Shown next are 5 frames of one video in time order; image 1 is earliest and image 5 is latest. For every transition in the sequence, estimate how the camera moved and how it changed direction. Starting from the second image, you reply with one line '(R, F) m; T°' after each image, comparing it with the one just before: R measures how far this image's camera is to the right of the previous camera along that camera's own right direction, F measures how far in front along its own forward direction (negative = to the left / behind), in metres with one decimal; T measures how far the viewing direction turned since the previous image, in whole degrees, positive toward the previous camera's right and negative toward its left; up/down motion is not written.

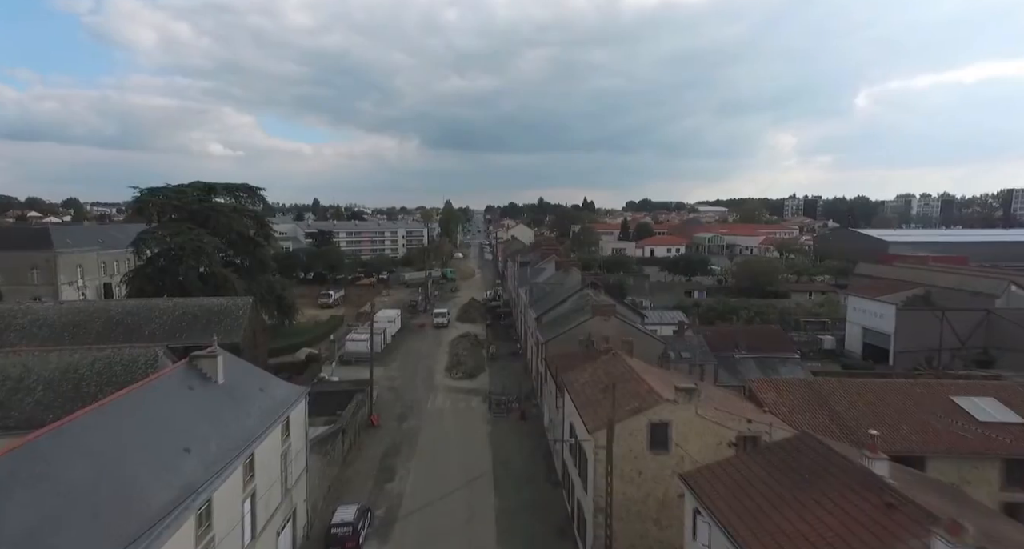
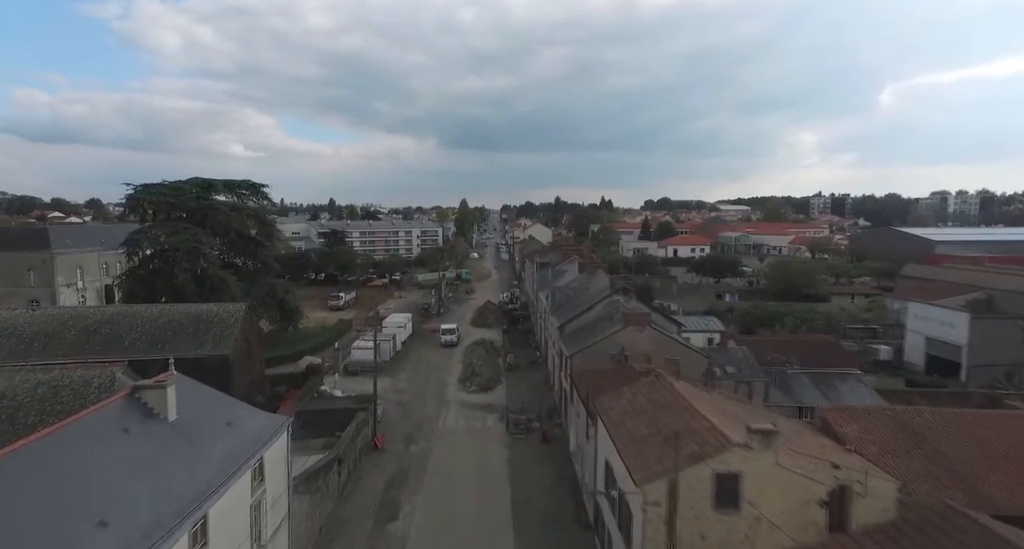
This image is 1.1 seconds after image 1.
(-0.2, +2.4) m; -2°
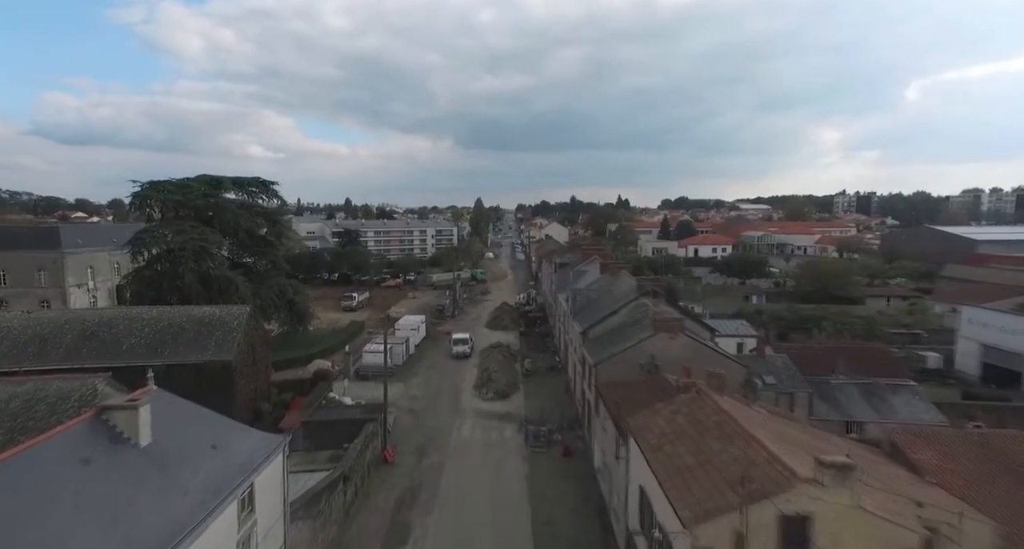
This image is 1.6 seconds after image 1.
(-0.2, +1.3) m; -2°
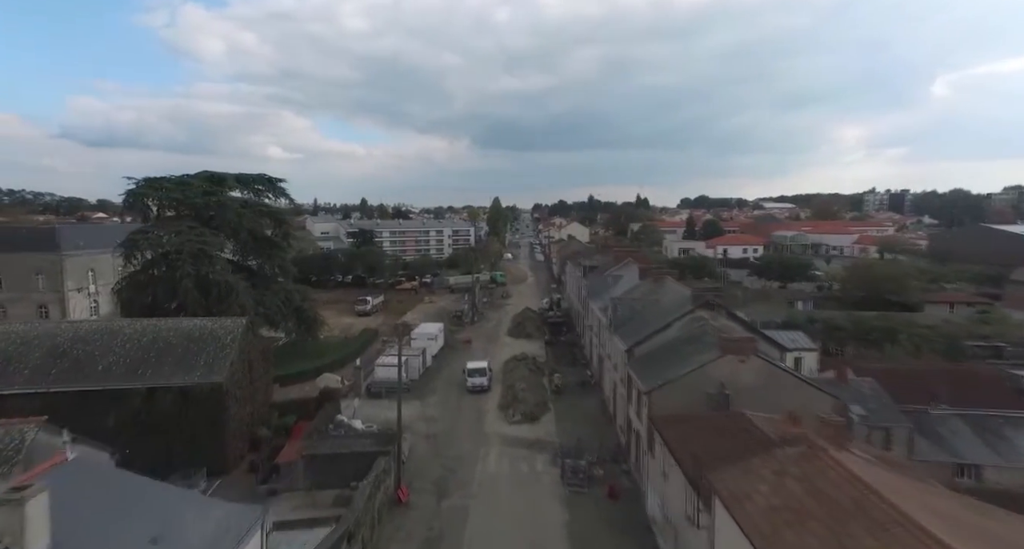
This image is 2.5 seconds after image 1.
(-0.6, +2.6) m; -2°
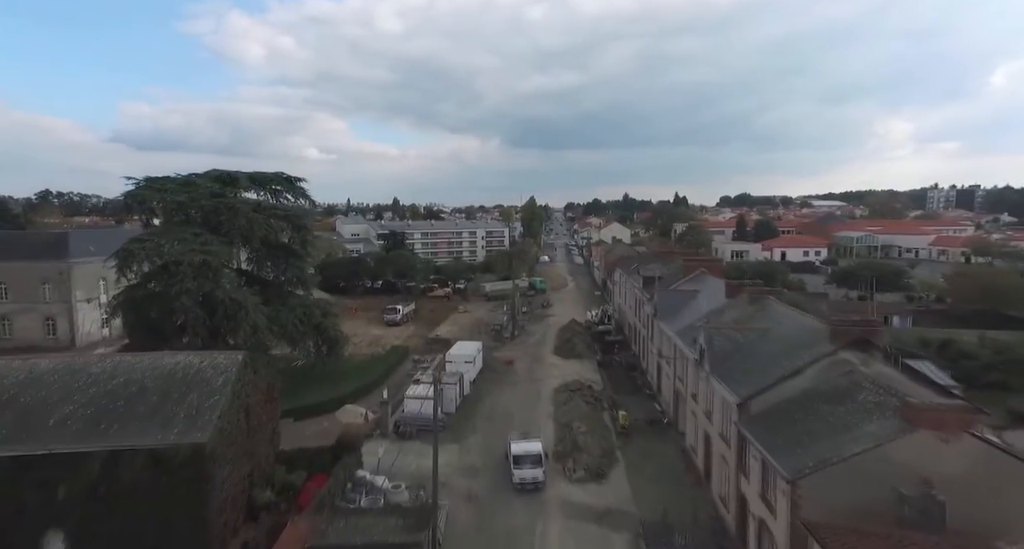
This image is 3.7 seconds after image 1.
(-1.0, +4.0) m; -3°
